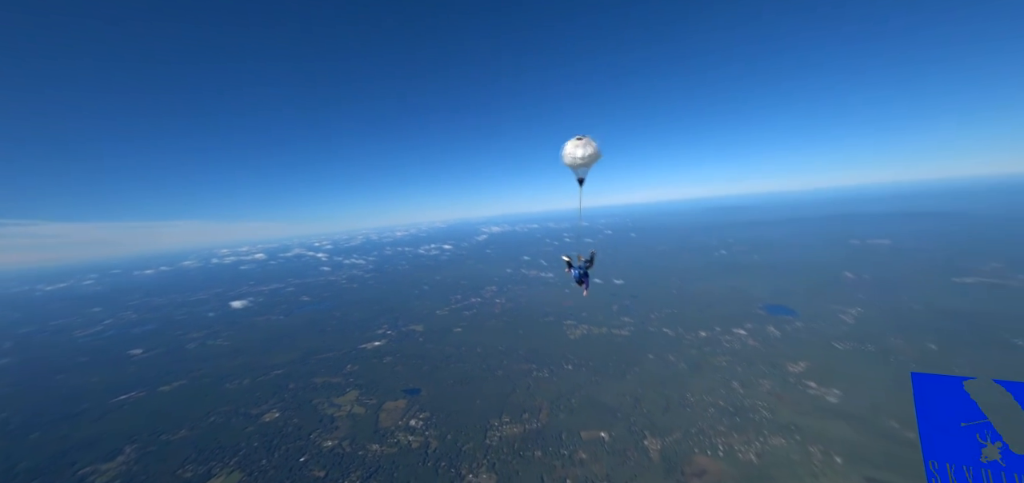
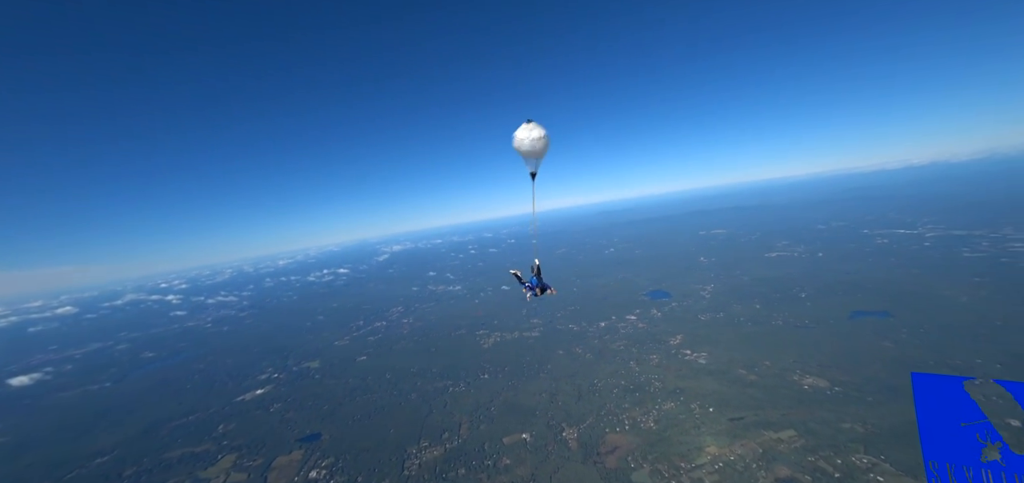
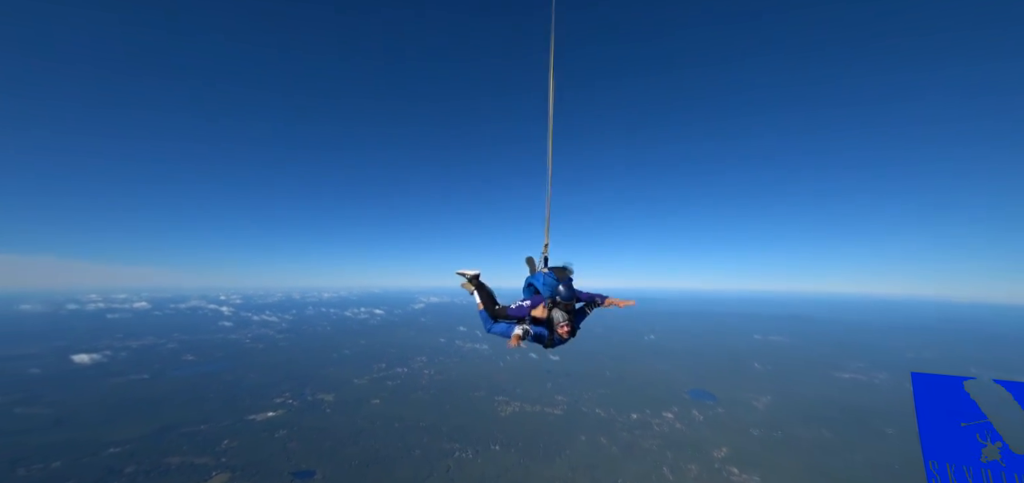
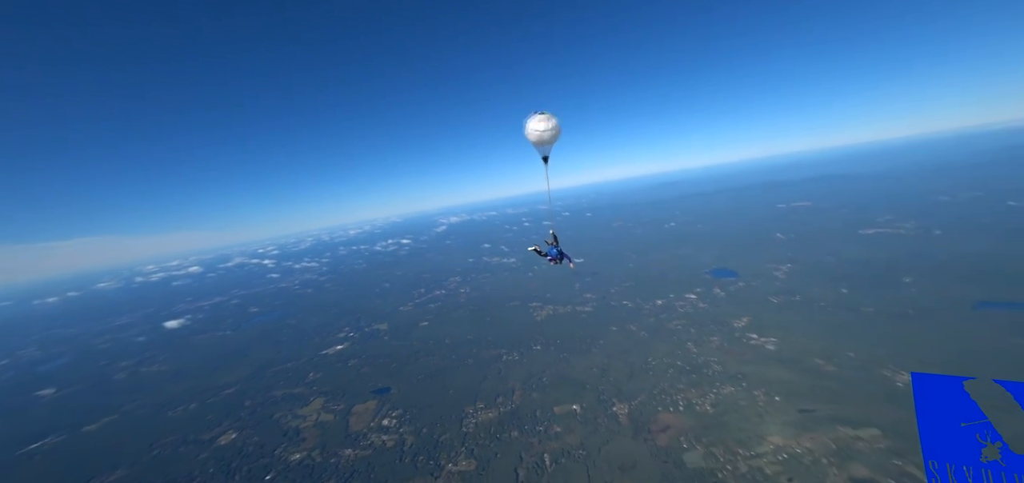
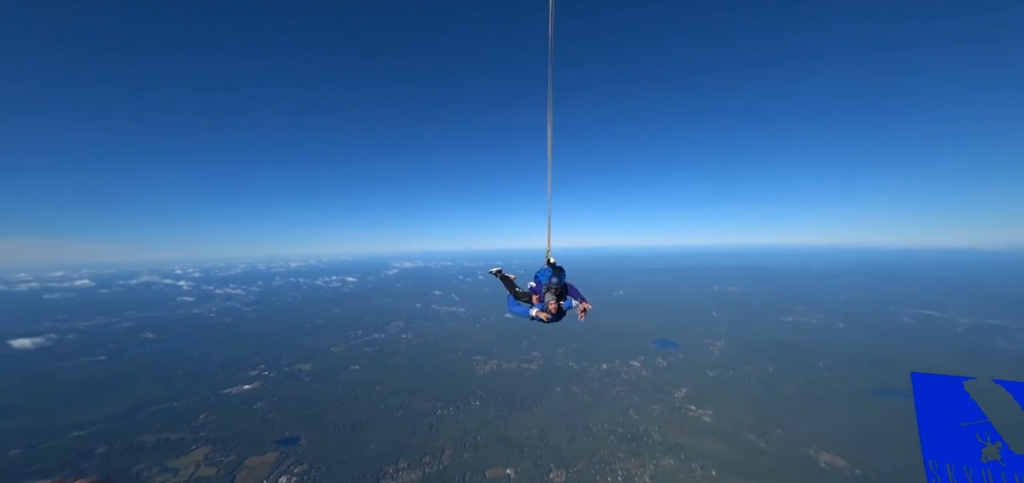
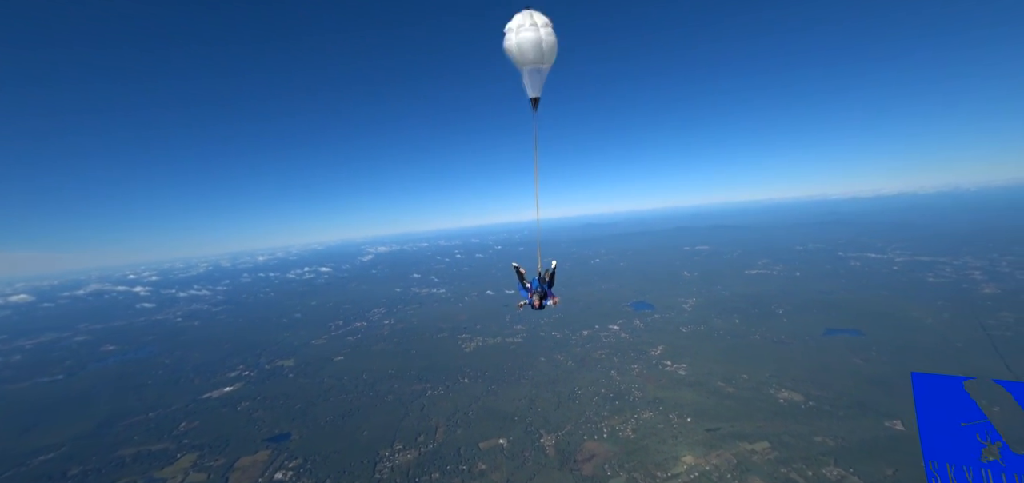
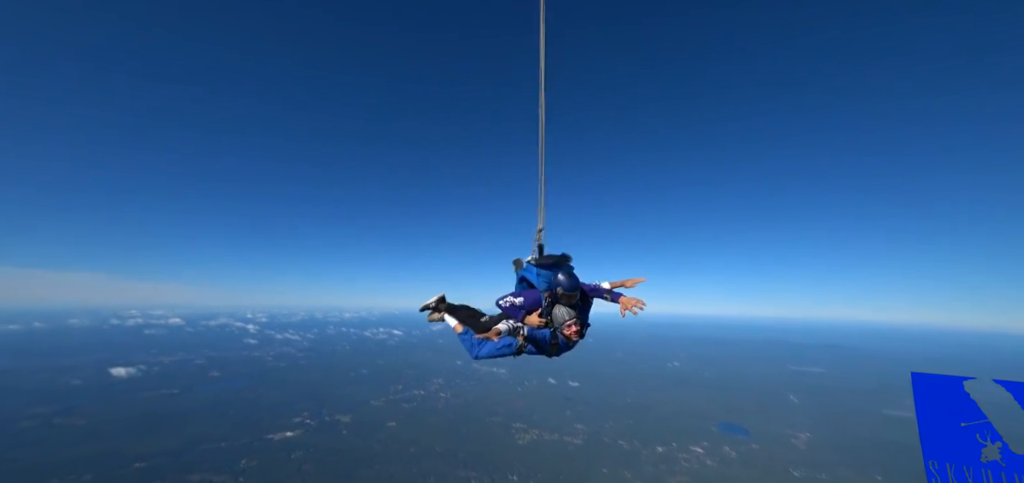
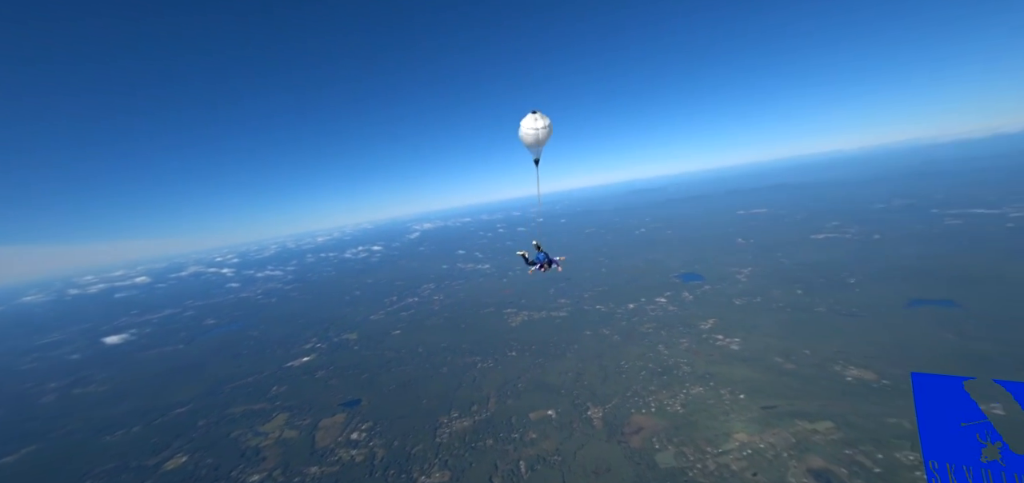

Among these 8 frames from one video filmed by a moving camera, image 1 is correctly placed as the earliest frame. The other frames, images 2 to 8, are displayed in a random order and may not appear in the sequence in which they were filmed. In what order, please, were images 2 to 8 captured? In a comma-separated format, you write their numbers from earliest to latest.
4, 8, 2, 6, 5, 3, 7
